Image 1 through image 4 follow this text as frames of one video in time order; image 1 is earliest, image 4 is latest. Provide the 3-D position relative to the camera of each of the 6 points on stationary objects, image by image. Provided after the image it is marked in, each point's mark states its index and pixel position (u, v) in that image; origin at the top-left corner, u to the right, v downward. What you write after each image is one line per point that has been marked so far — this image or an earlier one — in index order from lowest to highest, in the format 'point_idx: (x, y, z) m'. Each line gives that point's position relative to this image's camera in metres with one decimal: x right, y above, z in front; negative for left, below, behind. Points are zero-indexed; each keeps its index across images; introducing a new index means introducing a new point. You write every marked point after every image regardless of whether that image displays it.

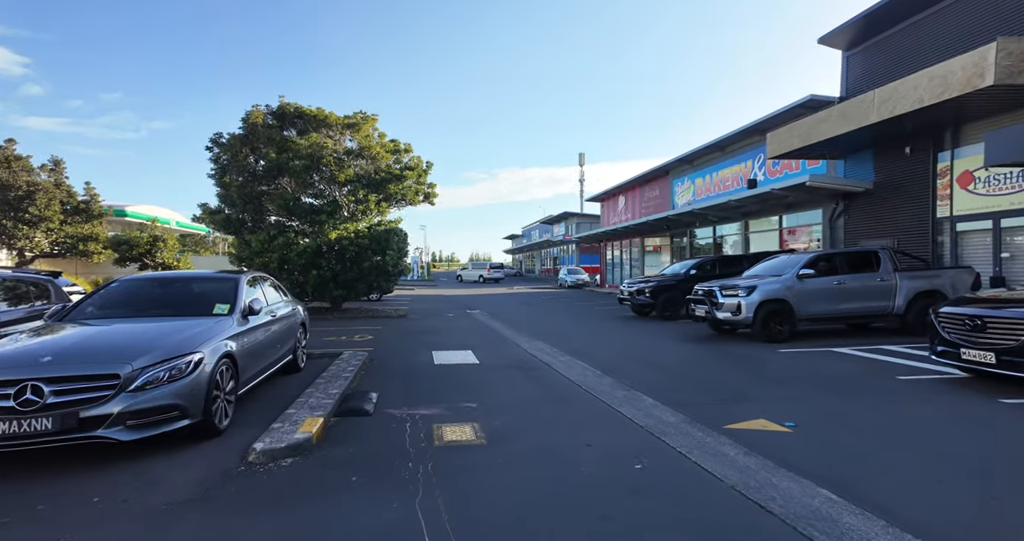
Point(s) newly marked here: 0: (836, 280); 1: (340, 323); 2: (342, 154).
0: (+6.7, -0.2, +10.1) m
1: (-5.2, -1.7, +14.8) m
2: (-5.3, +3.6, +15.0) m
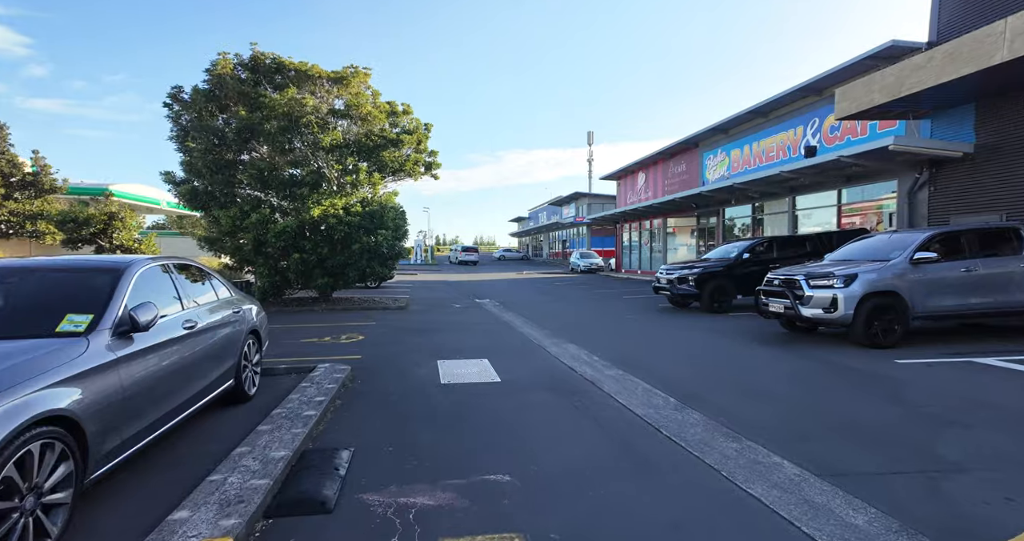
0: (+7.2, +0.1, +7.7) m
1: (-4.7, -1.2, +12.6) m
2: (-4.8, +4.0, +12.6) m
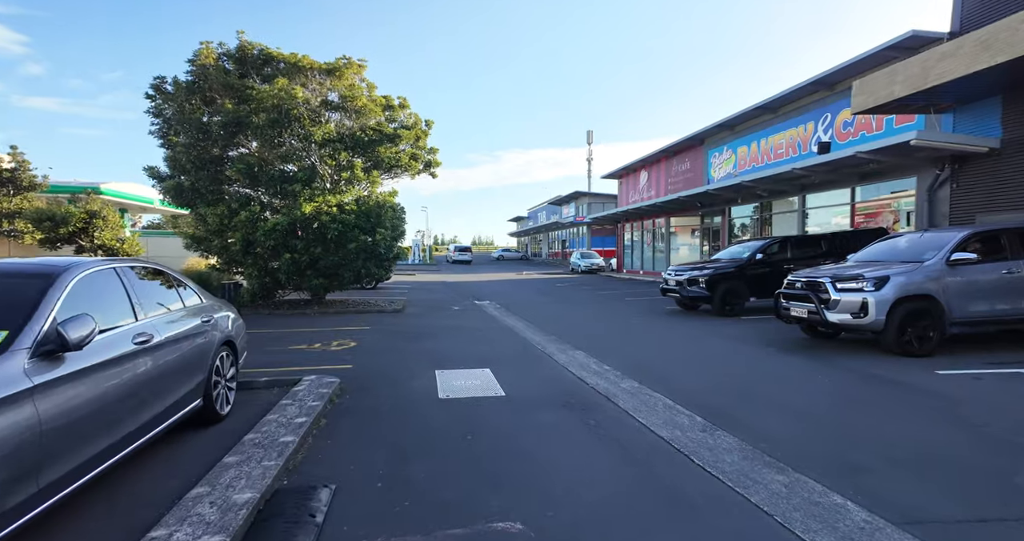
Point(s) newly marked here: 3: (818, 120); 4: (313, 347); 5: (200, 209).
0: (+7.2, 0.0, +7.2) m
1: (-4.7, -1.3, +12.0) m
2: (-4.7, +4.0, +12.0) m
3: (+10.0, +4.9, +15.9) m
4: (-3.6, -1.4, +8.7) m
5: (-7.6, +1.5, +11.9) m
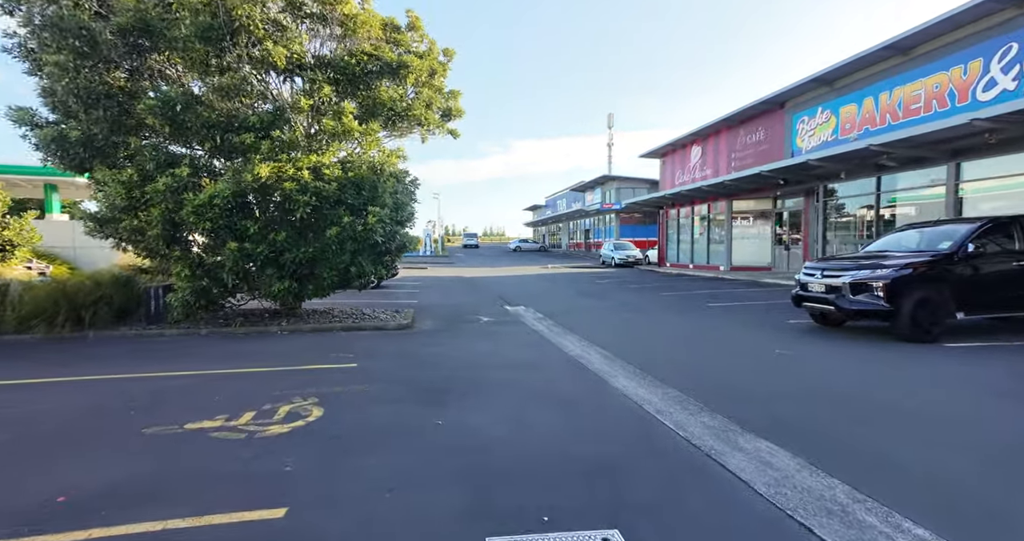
0: (+8.2, 0.0, +2.7) m
1: (-3.6, -1.3, +7.8) m
2: (-3.7, +4.0, +7.7) m
3: (+11.2, +5.0, +11.3) m
4: (-2.6, -1.4, +4.5) m
5: (-6.5, +1.5, +7.7) m
